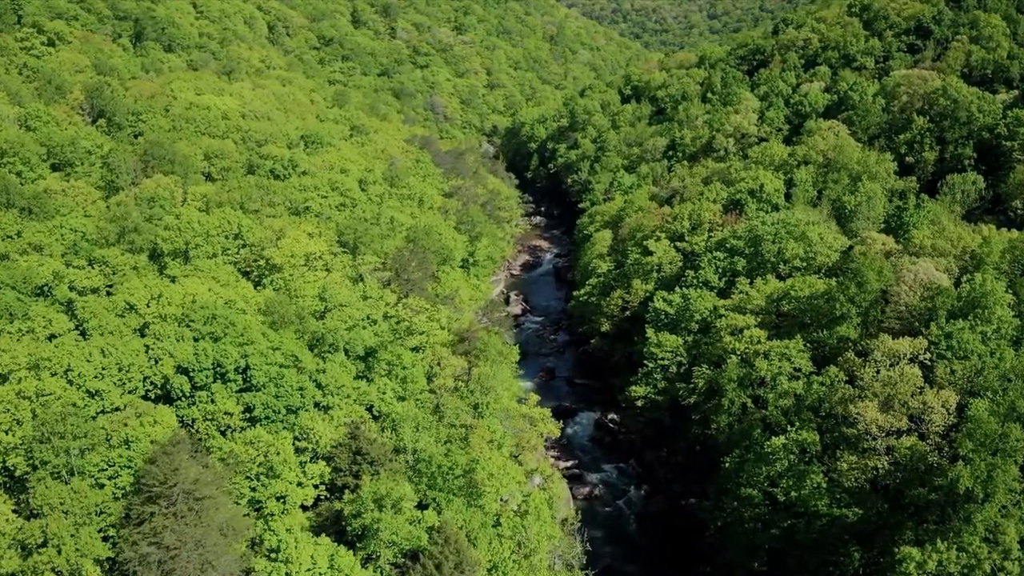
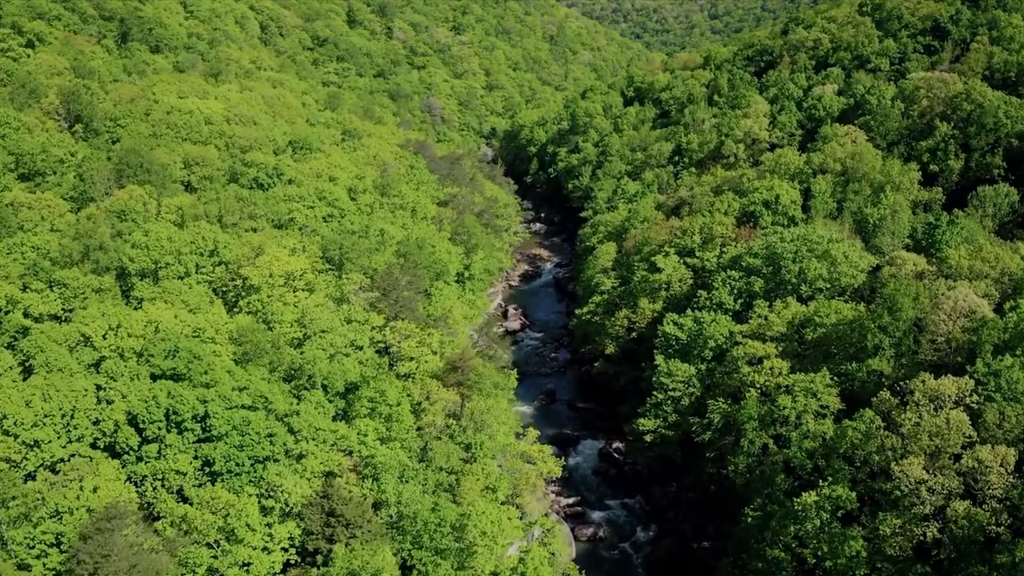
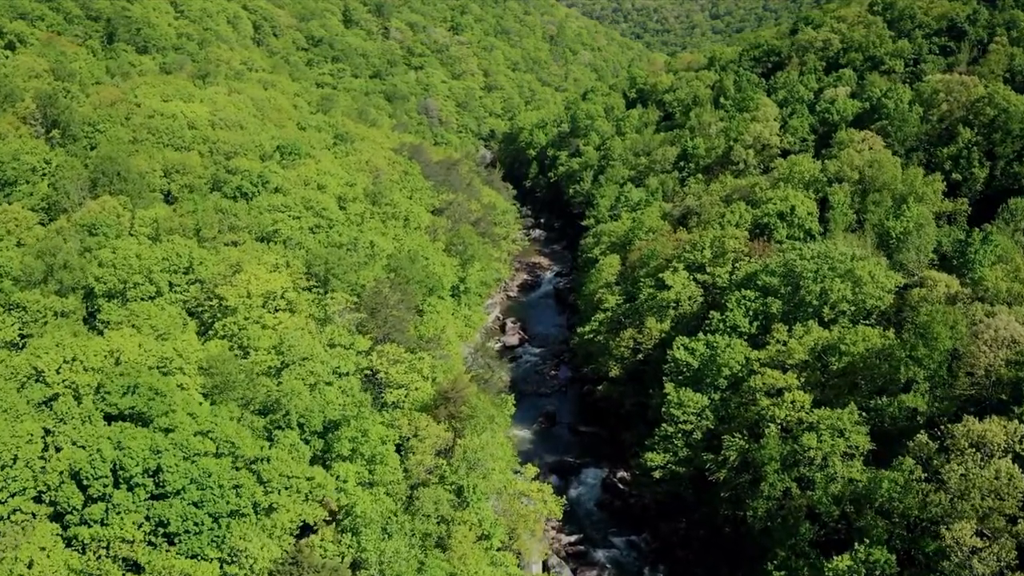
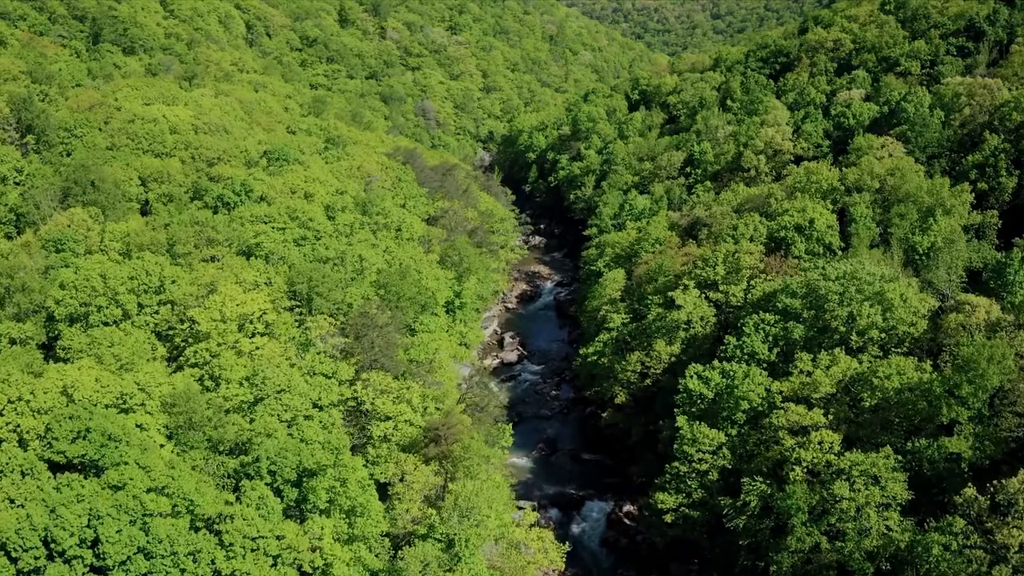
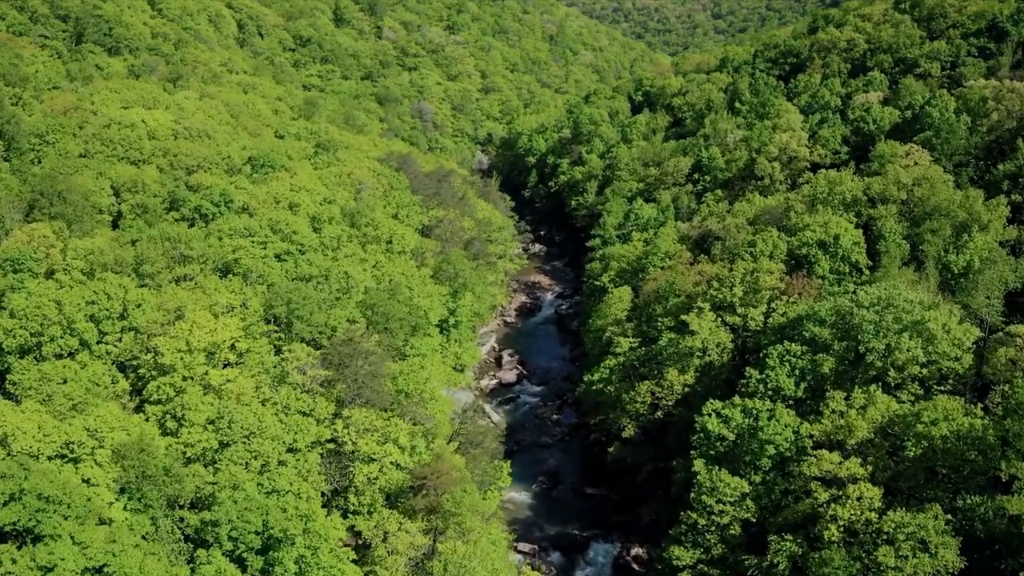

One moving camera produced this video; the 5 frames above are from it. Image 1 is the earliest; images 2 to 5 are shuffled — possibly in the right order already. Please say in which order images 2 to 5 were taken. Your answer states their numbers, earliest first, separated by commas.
2, 3, 4, 5
